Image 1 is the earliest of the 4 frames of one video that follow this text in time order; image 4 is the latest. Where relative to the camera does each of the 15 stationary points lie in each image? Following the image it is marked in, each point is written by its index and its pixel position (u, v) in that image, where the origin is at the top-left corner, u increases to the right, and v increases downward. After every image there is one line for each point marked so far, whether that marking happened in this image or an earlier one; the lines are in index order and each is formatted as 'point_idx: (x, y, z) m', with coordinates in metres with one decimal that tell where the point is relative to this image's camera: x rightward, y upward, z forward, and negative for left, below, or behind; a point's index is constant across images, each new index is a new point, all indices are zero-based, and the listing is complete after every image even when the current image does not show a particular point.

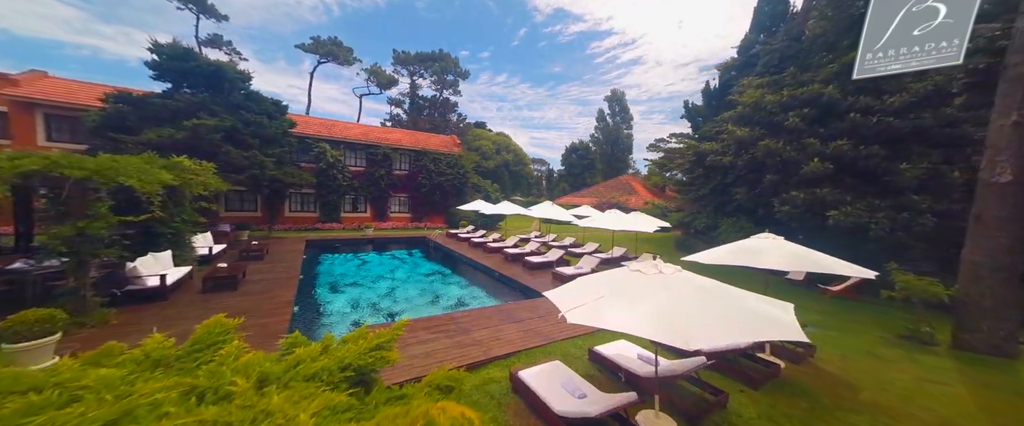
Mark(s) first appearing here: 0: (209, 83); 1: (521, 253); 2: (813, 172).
0: (-14.5, +6.2, +15.1) m
1: (+0.4, -2.0, +15.7) m
2: (+10.5, +1.4, +11.2) m
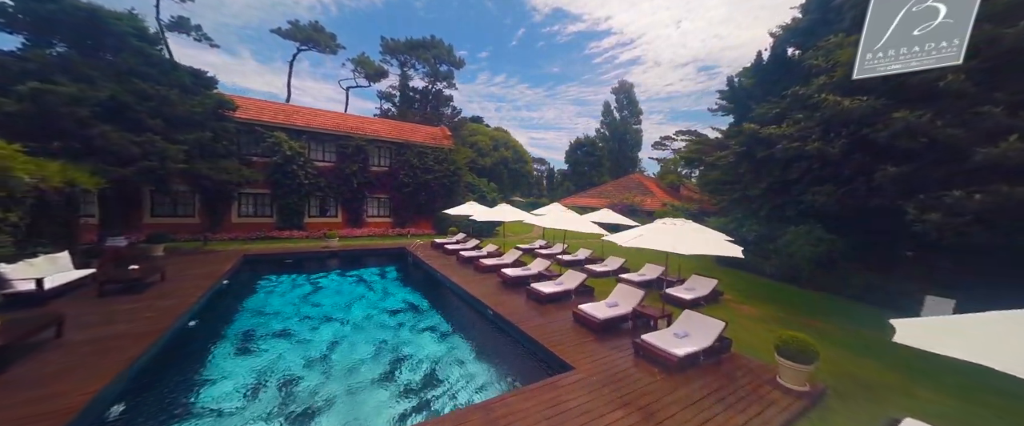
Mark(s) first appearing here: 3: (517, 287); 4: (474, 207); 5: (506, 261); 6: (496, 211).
0: (-14.5, +5.9, +10.8) m
1: (+0.4, -2.2, +11.5) m
2: (+10.6, +1.2, +7.0) m
3: (+0.1, -2.7, +11.5) m
4: (-2.2, +0.3, +18.2) m
5: (-0.2, -2.1, +13.6) m
6: (-0.8, 0.0, +16.1) m
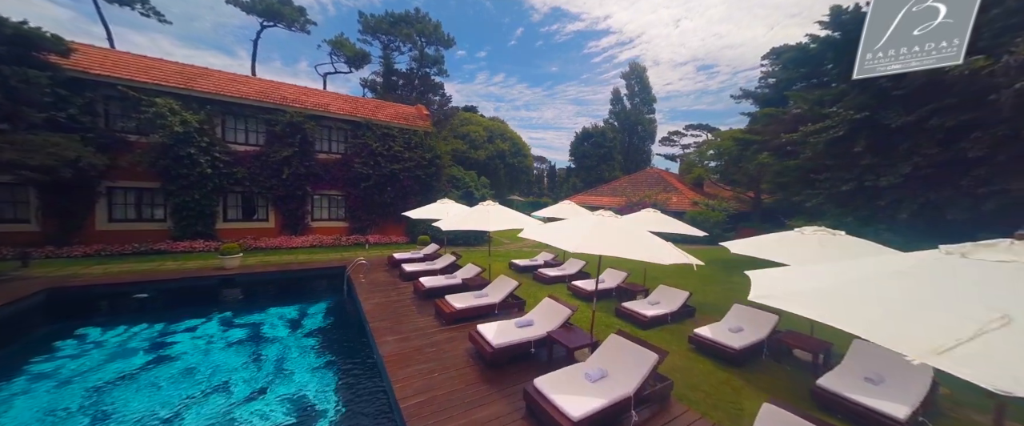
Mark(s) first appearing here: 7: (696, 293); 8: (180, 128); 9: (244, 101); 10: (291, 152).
0: (-14.8, +5.8, +5.0) m
1: (+0.2, -2.3, +5.7) m
2: (+10.3, +1.1, +1.2) m
3: (-0.1, -2.8, +5.7) m
4: (-2.5, +0.2, +12.4) m
5: (-0.5, -2.2, +7.8) m
6: (-1.1, -0.1, +10.3) m
7: (+5.8, -2.3, +9.9) m
8: (-13.5, +3.5, +13.0) m
9: (-12.4, +5.1, +14.8) m
10: (-10.8, +3.0, +15.6) m
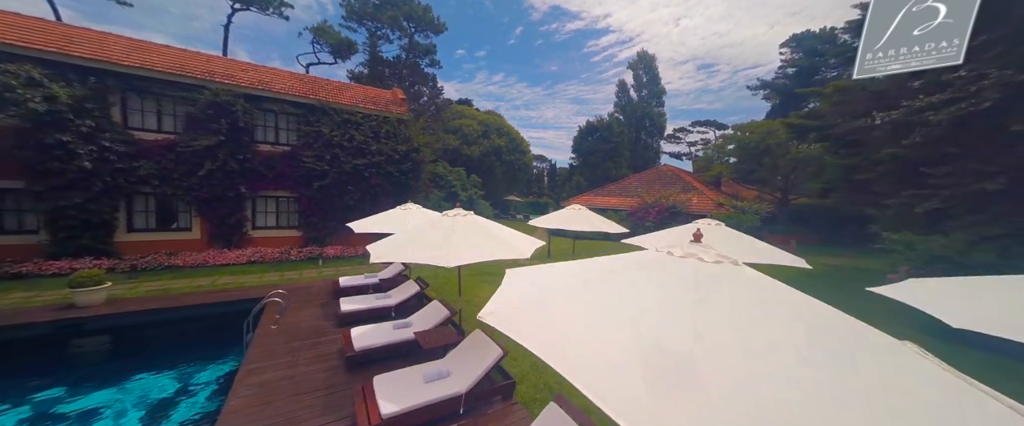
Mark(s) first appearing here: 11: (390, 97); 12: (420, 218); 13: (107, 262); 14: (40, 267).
0: (-15.1, +5.5, +1.4) m
1: (-0.1, -2.6, +2.2) m
2: (+10.0, +0.9, -2.3) m
3: (-0.4, -3.0, +2.2) m
4: (-2.8, -0.1, +8.8) m
5: (-0.8, -2.4, +4.3) m
6: (-1.4, -0.3, +6.7) m
7: (+5.5, -2.6, +6.4) m
8: (-13.9, +3.2, +9.5) m
9: (-12.7, +4.9, +11.2) m
10: (-11.1, +2.7, +12.0) m
11: (-6.8, +6.5, +17.9) m
12: (-2.5, -0.1, +8.8) m
13: (-13.5, -1.6, +10.7) m
14: (-14.4, -1.6, +9.7) m
